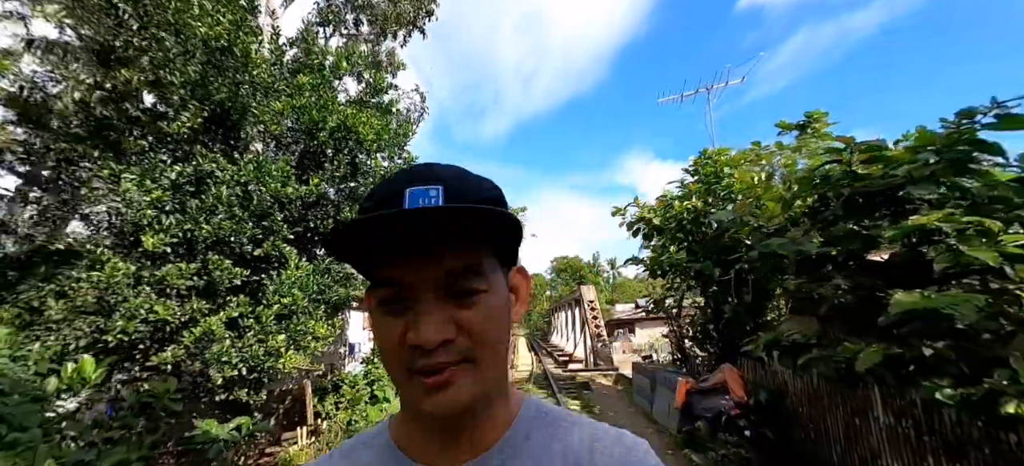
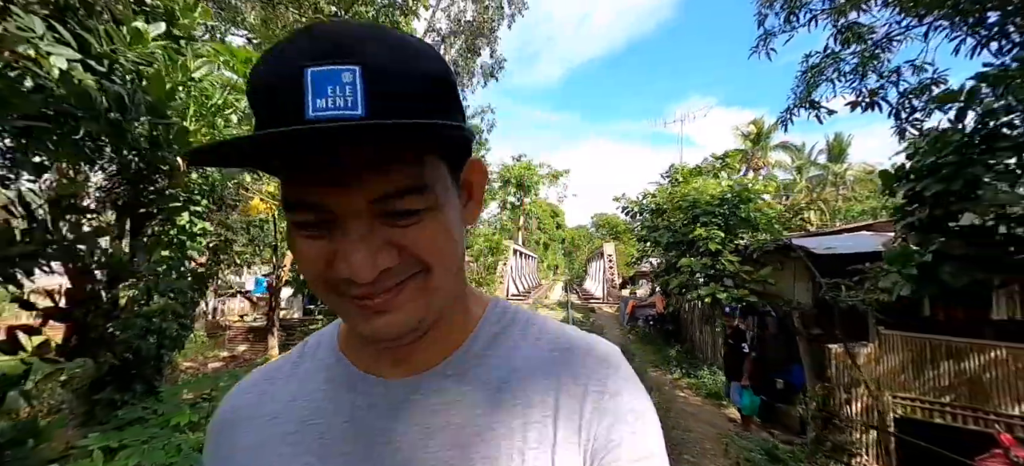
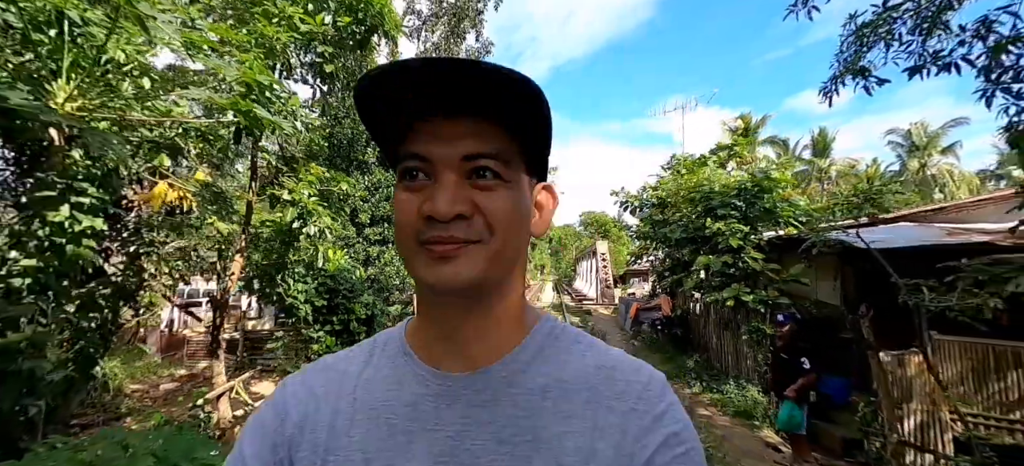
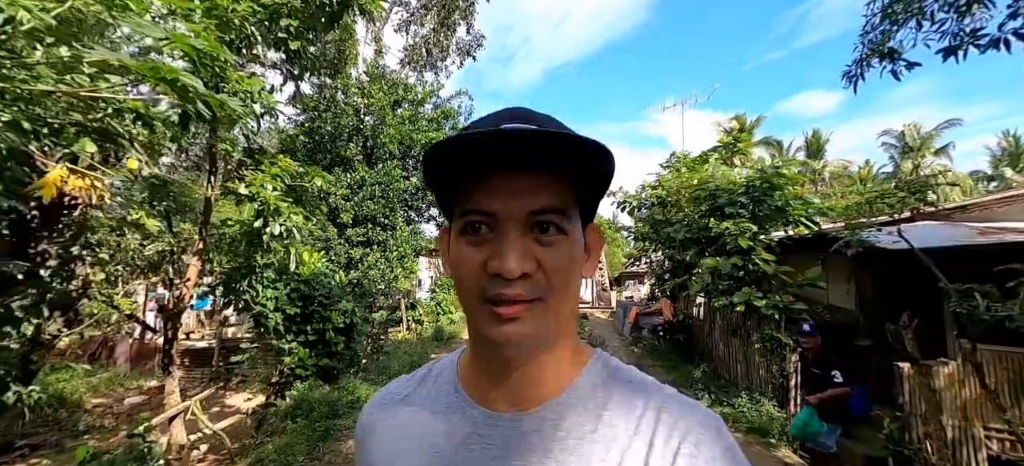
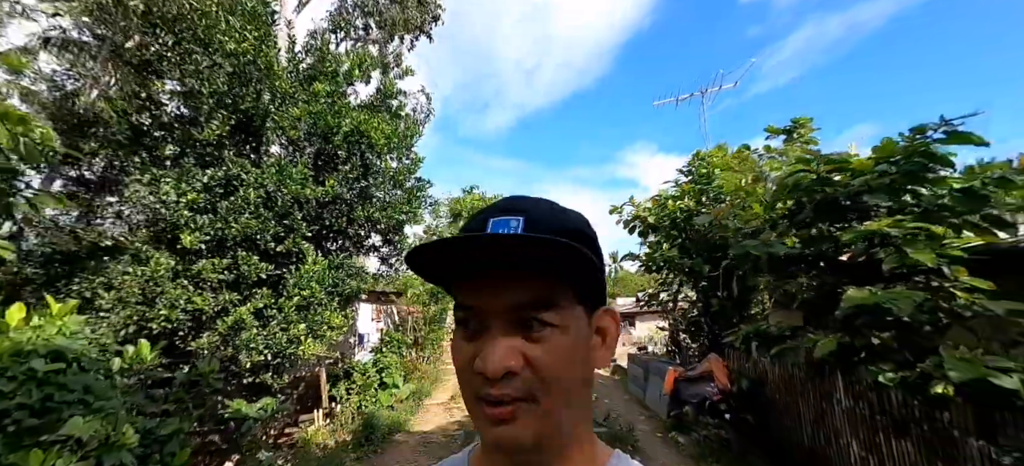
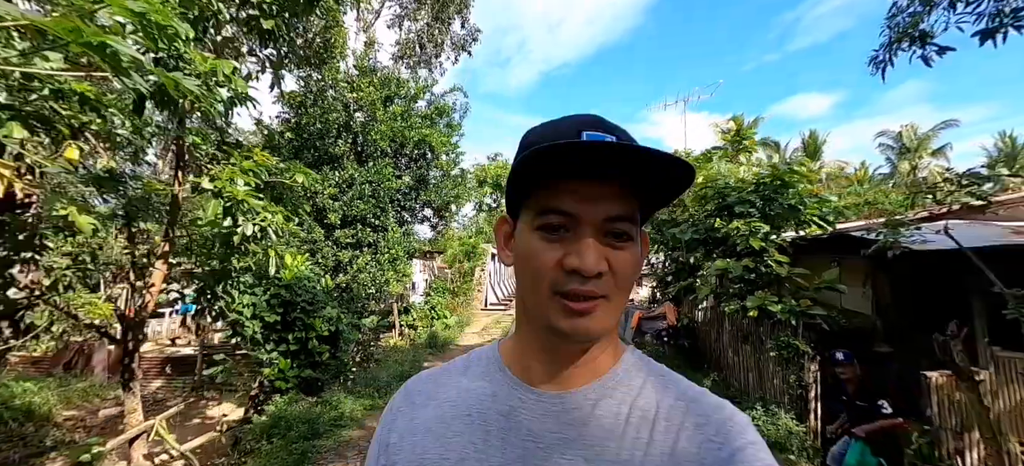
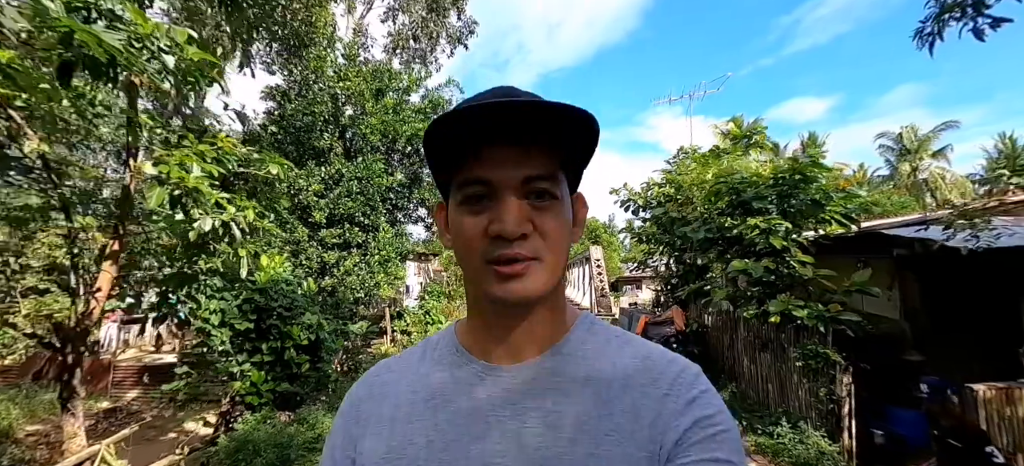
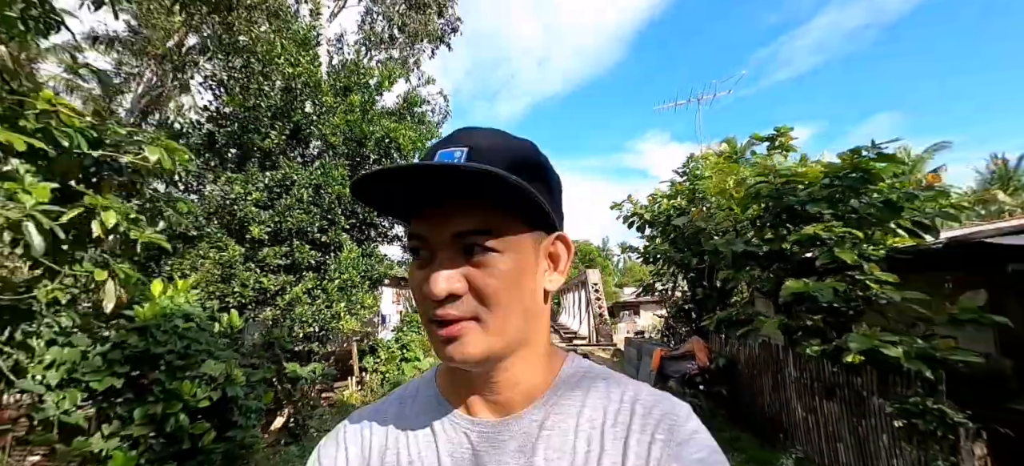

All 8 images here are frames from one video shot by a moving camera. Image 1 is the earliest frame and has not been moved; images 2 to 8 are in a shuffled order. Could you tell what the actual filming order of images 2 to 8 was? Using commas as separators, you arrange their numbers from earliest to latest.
5, 8, 7, 6, 4, 3, 2
